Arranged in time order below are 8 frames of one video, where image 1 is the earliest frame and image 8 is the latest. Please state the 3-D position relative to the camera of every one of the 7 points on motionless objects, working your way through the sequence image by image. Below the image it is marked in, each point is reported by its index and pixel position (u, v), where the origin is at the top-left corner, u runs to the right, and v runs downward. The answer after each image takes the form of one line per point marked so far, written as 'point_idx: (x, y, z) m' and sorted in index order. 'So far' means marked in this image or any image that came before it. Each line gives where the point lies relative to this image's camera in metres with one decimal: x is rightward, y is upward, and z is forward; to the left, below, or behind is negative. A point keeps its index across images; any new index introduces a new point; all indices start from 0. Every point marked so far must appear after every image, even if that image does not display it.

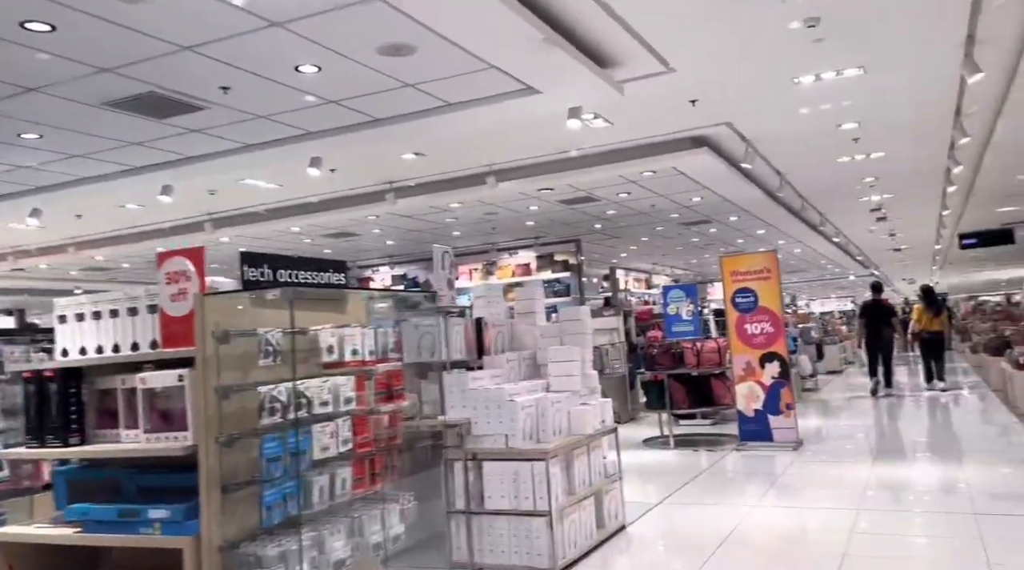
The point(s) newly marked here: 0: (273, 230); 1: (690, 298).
0: (-3.2, +0.8, +11.6) m
1: (+2.0, -0.1, +9.3) m
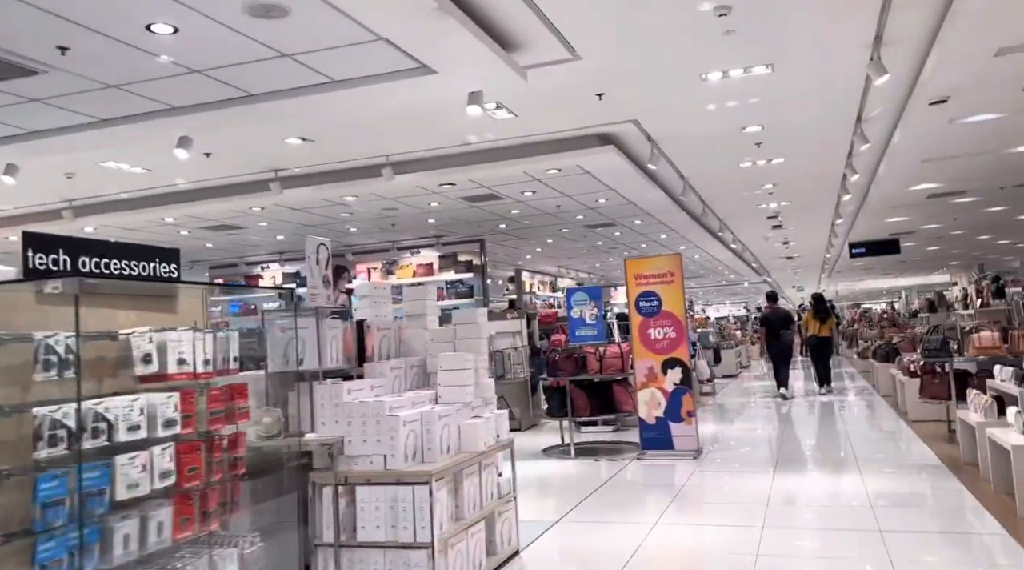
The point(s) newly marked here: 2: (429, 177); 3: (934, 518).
0: (-4.5, +0.8, +10.6) m
1: (+0.9, -0.2, +8.9) m
2: (-0.9, +1.1, +9.1) m
3: (+2.9, -1.6, +5.7) m
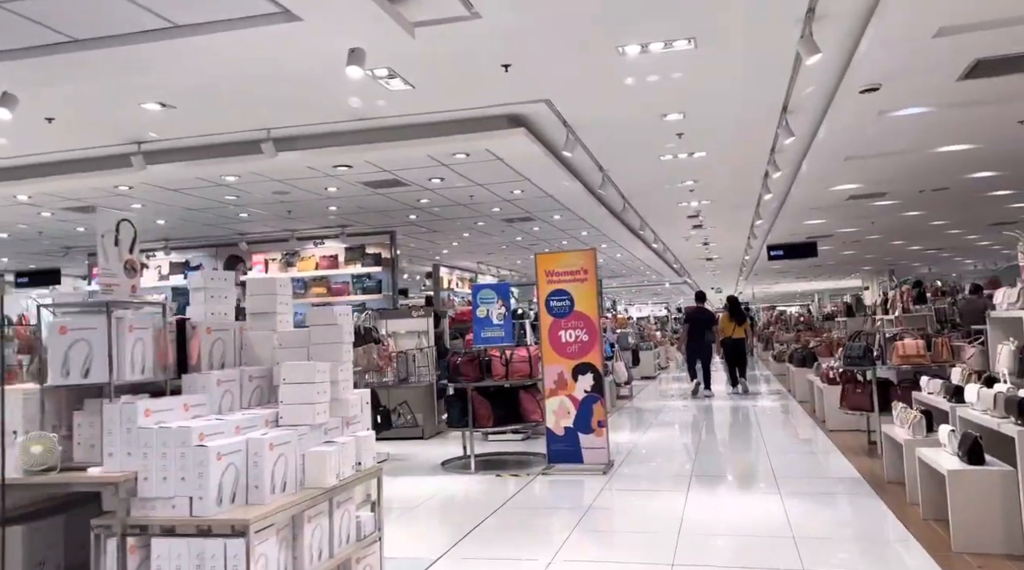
0: (-5.6, +1.0, +9.3) m
1: (-0.1, -0.1, +8.1) m
2: (-1.9, +1.2, +8.1) m
3: (+2.1, -1.6, +5.1) m
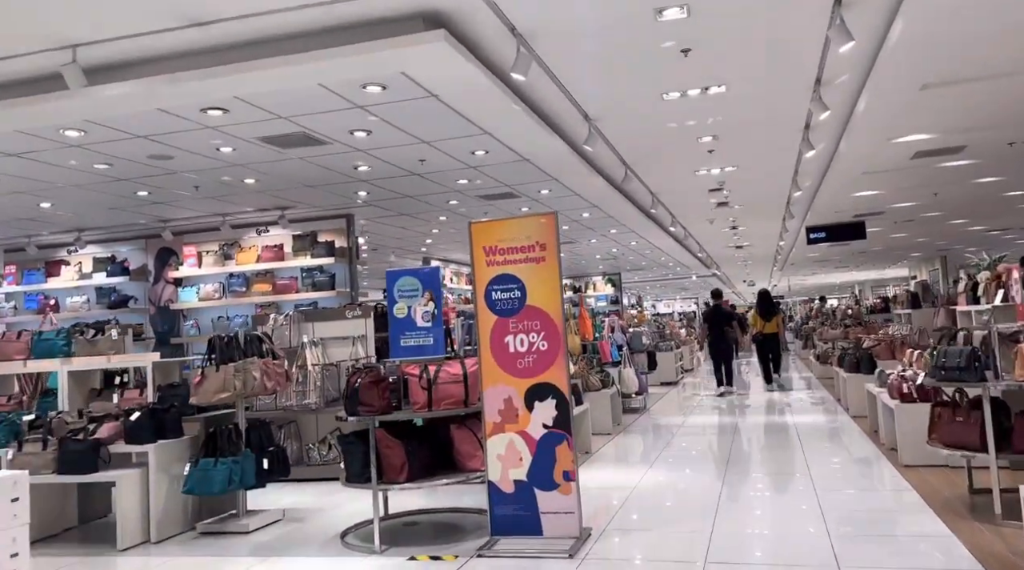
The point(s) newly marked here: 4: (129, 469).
0: (-6.1, +1.0, +7.0) m
1: (-0.5, 0.0, +5.6) m
2: (-2.4, +1.3, +5.6) m
3: (+1.6, -1.5, +2.5) m
4: (-2.7, -1.3, +5.8) m
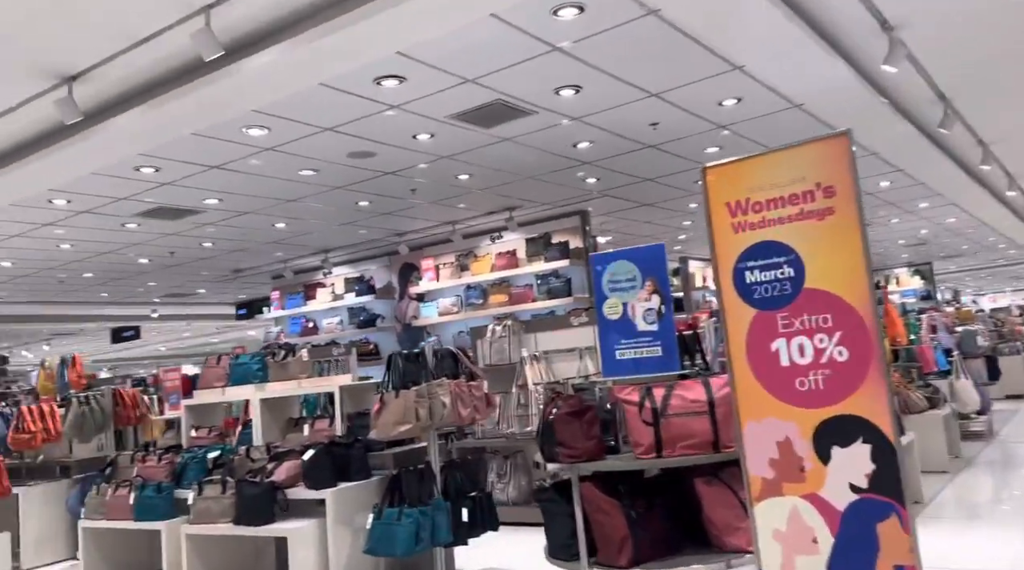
0: (-4.1, +0.7, +7.0) m
1: (+0.7, 0.0, +3.9) m
2: (-1.1, +1.2, +4.6) m
3: (+1.8, -1.3, +0.2) m
4: (-1.2, -1.3, +4.8) m
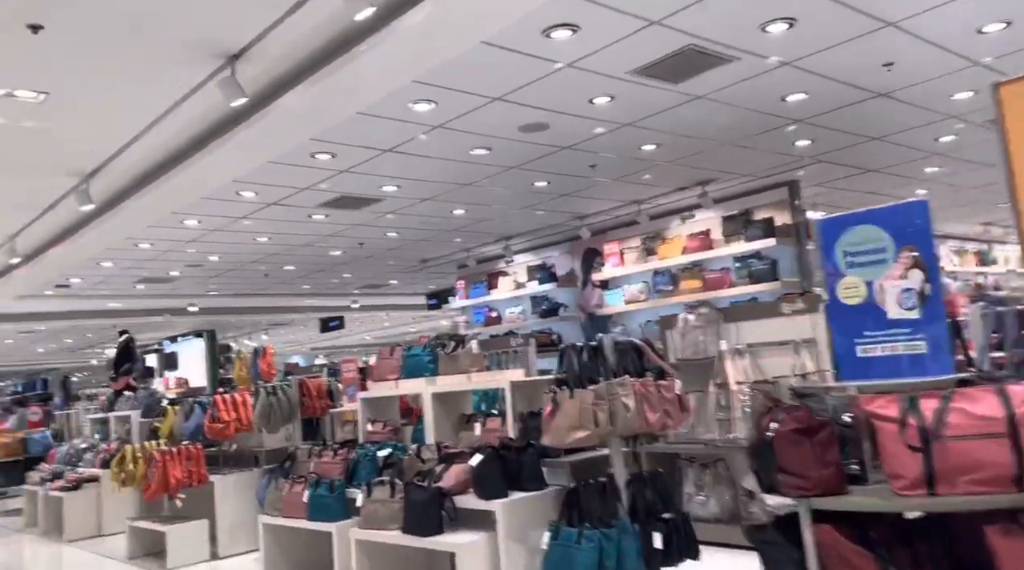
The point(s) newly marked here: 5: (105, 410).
0: (-2.6, +0.8, +7.1) m
1: (+1.4, +0.1, +3.0) m
2: (-0.2, +1.3, +4.0) m
3: (+1.7, -1.2, -0.8) m
4: (-0.2, -1.3, +4.3) m
5: (-5.8, -1.8, +11.9) m
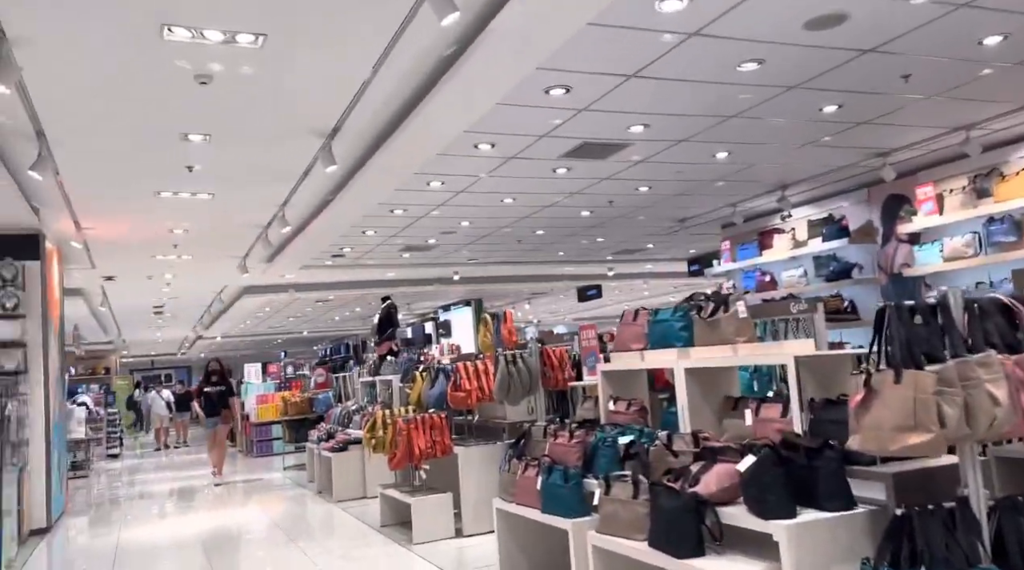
0: (-0.5, +1.1, +6.5) m
1: (+2.0, +0.3, +1.4) m
2: (+0.8, +1.5, +2.8) m
3: (+1.1, -1.1, -2.3) m
4: (+0.9, -1.0, +3.2) m
5: (-2.1, -1.3, +12.2) m
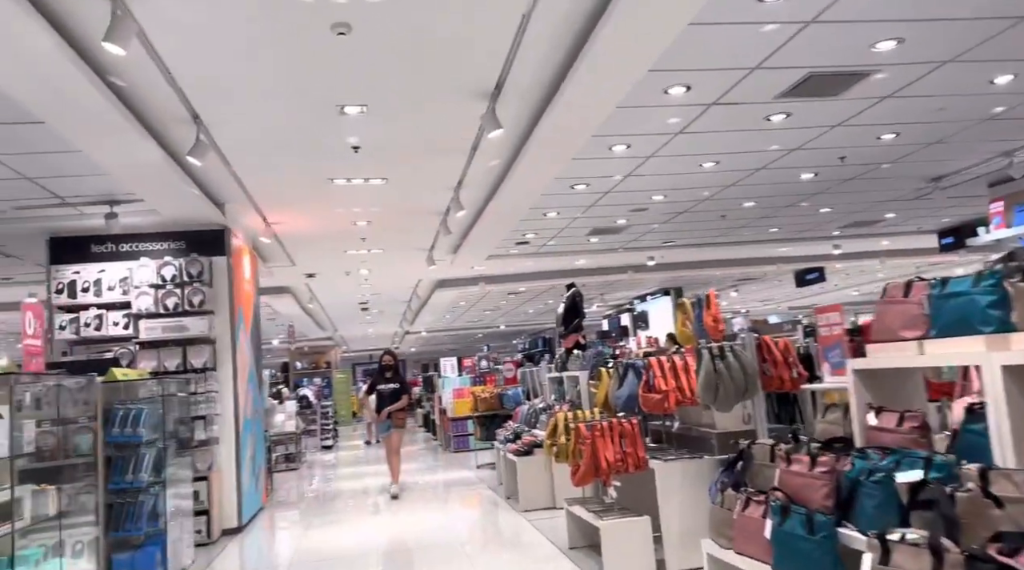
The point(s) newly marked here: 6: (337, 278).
0: (+0.8, +1.2, +5.4) m
1: (+2.1, +0.5, -0.2) m
2: (+1.2, +1.7, +1.5) m
3: (+0.3, -1.1, -3.5) m
4: (+1.4, -0.9, +1.8) m
5: (+0.7, -1.1, +11.3) m
6: (-3.4, +0.1, +16.3) m
